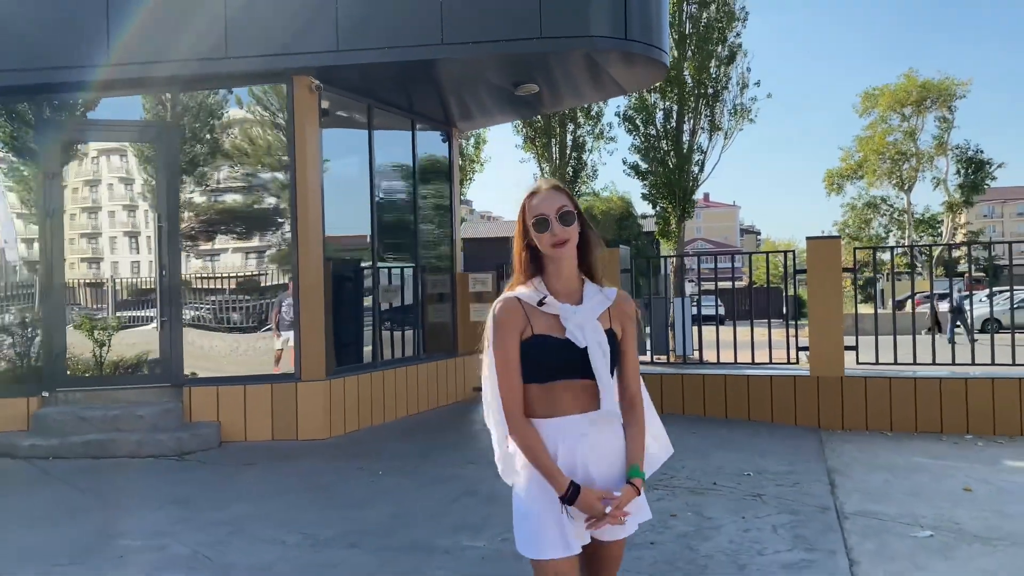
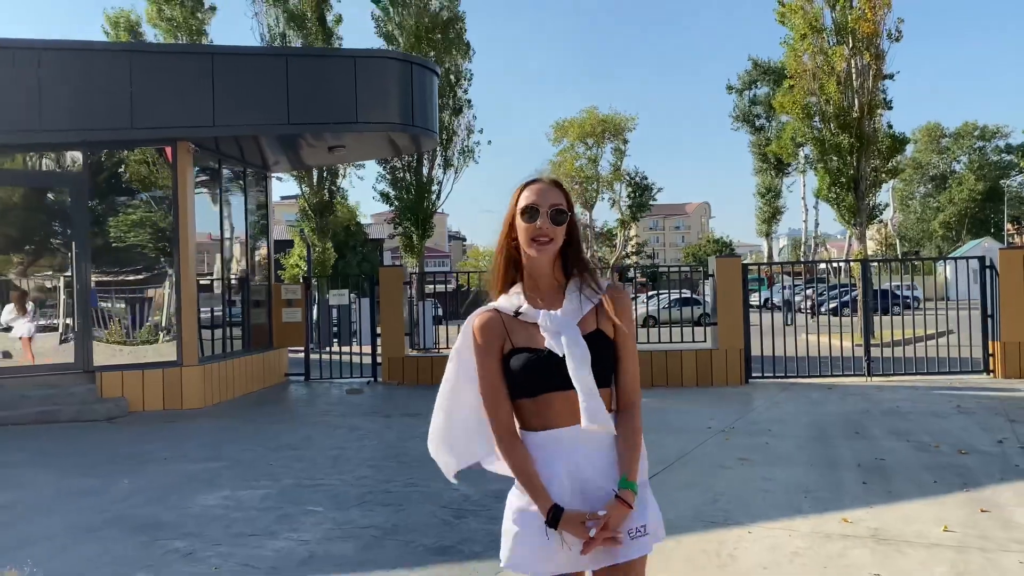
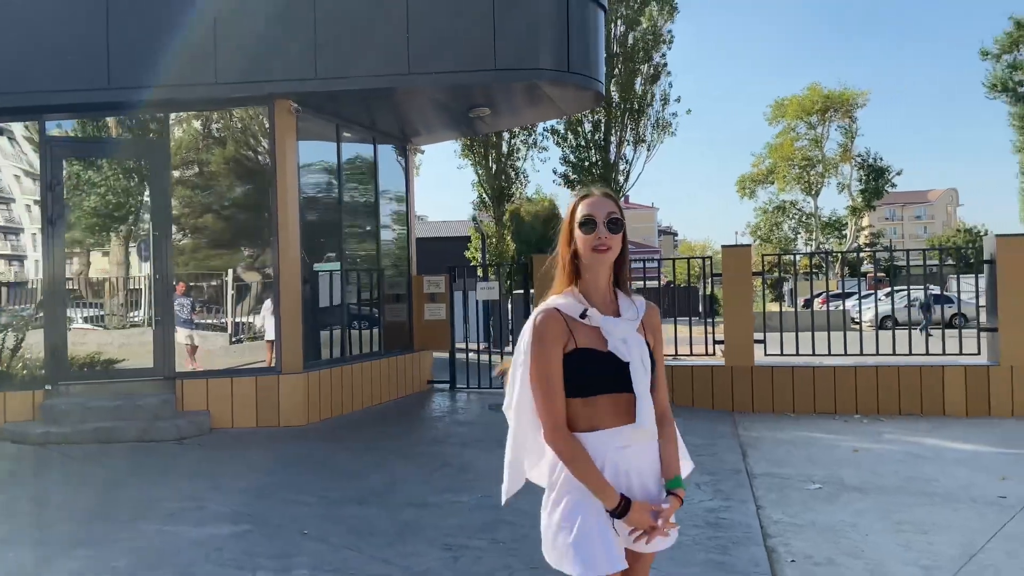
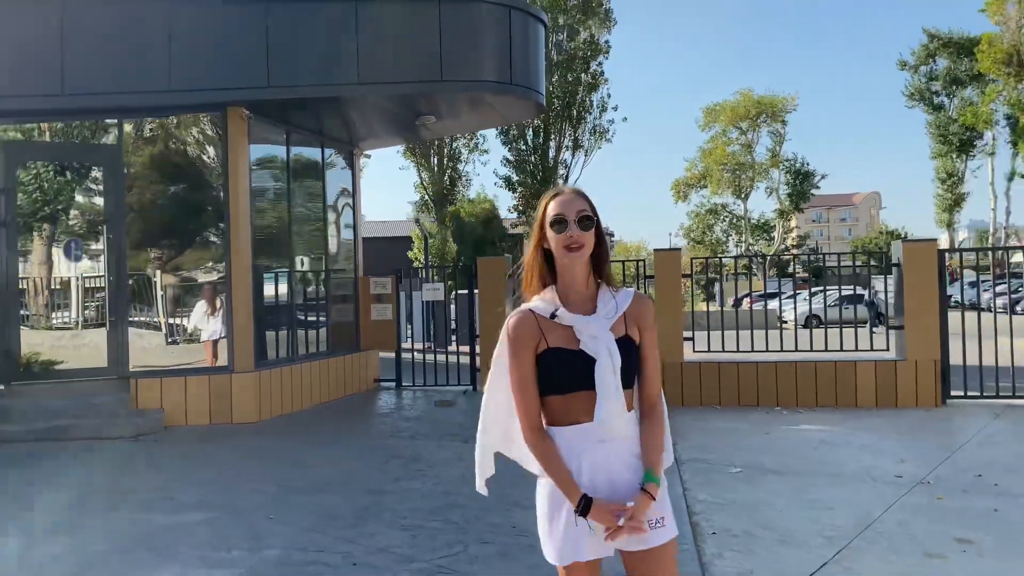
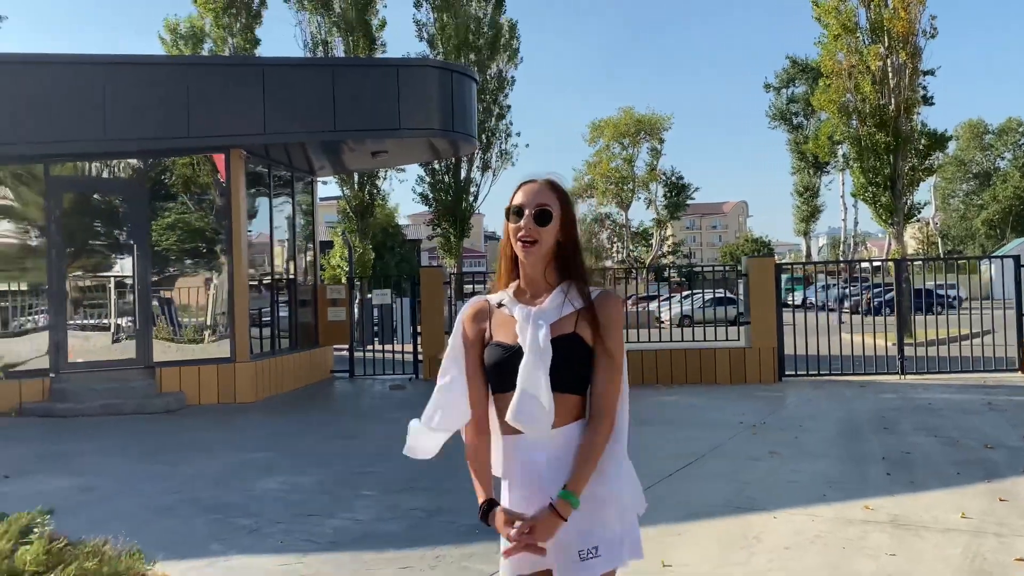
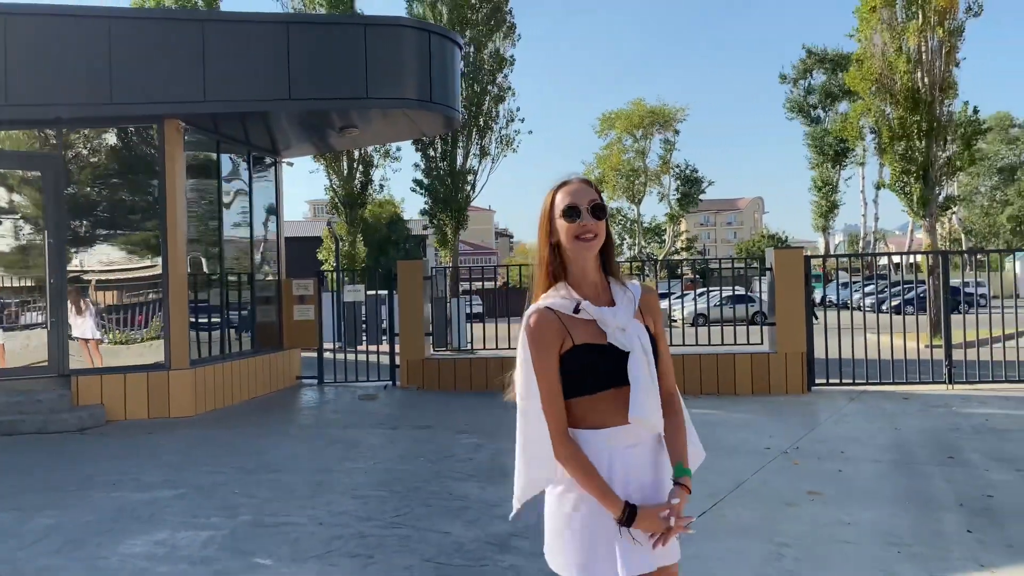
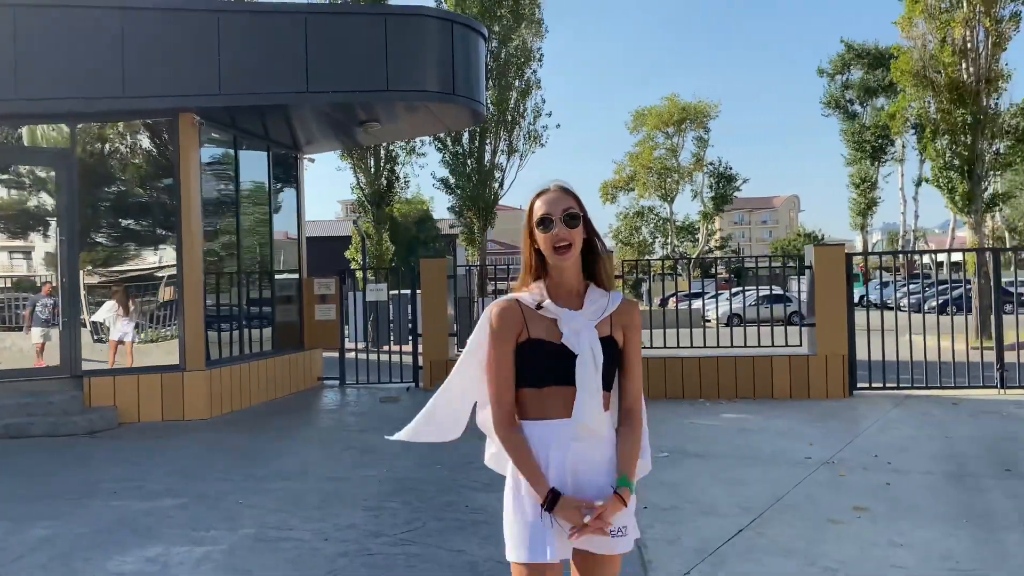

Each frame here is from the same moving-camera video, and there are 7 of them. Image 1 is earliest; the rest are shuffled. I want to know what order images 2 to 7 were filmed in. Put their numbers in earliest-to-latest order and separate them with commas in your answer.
3, 4, 7, 6, 2, 5
